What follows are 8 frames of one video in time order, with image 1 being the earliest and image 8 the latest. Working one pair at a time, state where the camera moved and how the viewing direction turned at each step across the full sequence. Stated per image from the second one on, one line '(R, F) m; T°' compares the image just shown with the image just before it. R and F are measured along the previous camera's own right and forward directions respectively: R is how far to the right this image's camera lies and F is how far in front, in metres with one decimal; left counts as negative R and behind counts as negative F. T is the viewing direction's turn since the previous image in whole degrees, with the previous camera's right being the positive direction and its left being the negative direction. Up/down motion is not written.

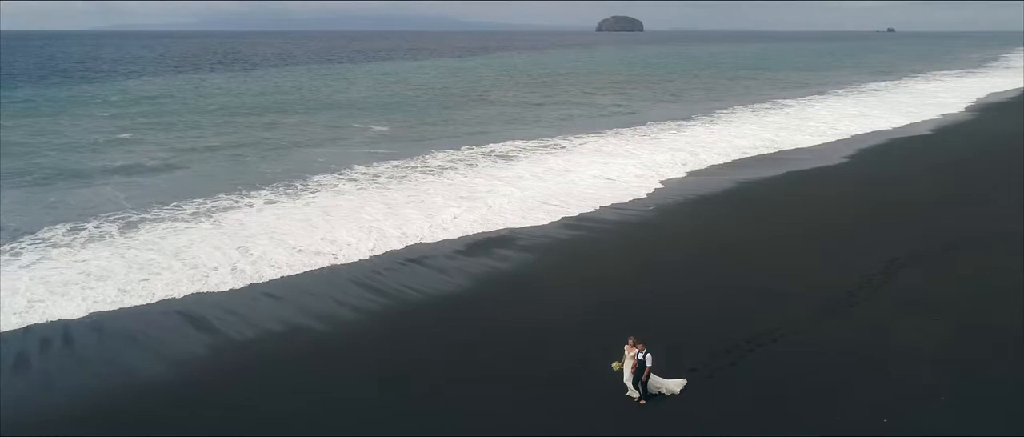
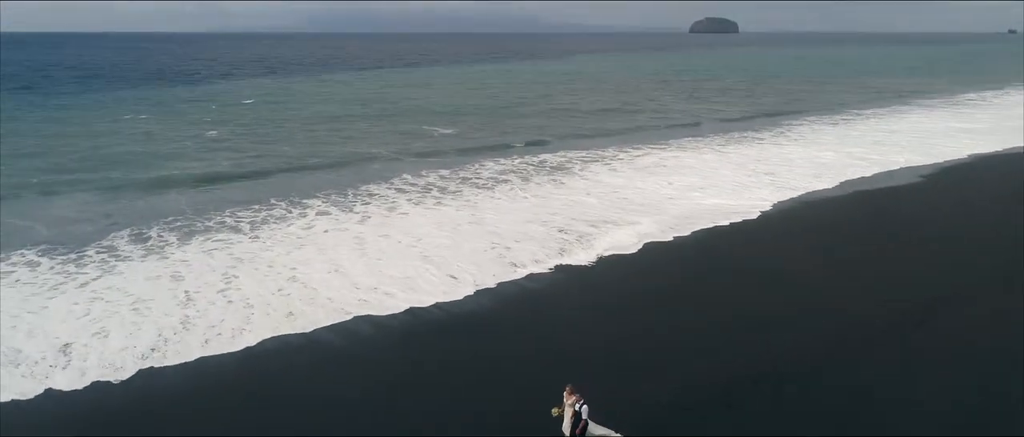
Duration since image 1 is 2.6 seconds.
(+0.7, +0.9) m; -6°
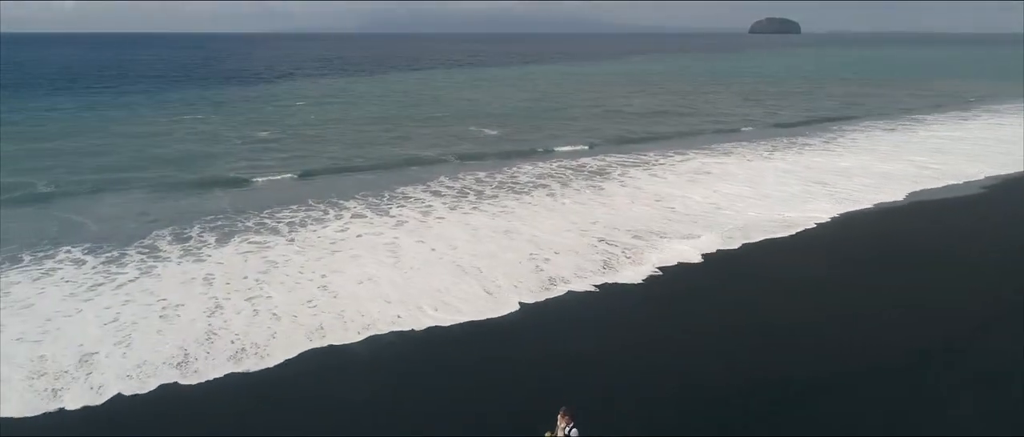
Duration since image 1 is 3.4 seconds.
(+0.3, +0.5) m; -4°
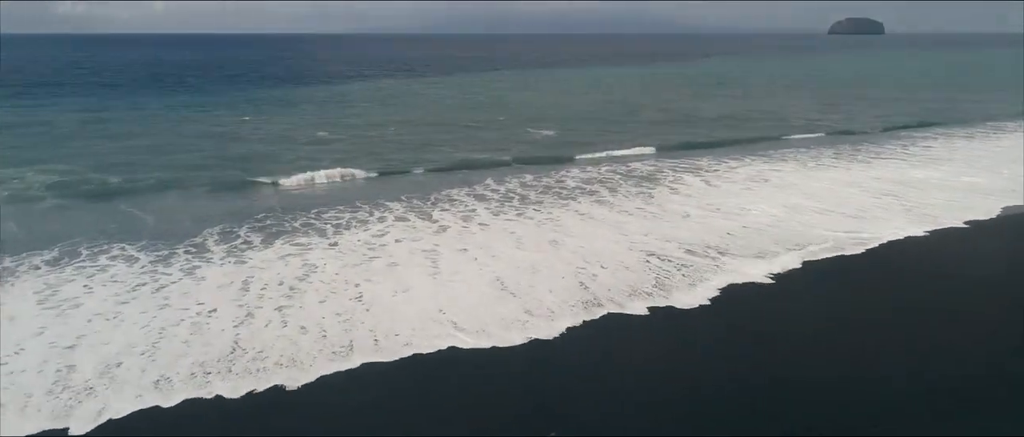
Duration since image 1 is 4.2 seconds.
(+0.4, +0.7) m; -5°
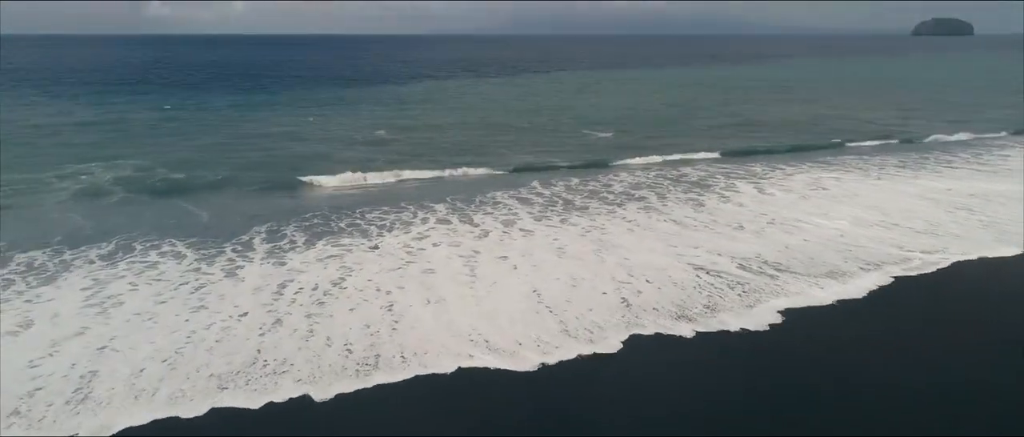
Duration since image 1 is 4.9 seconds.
(+0.4, +0.7) m; -5°
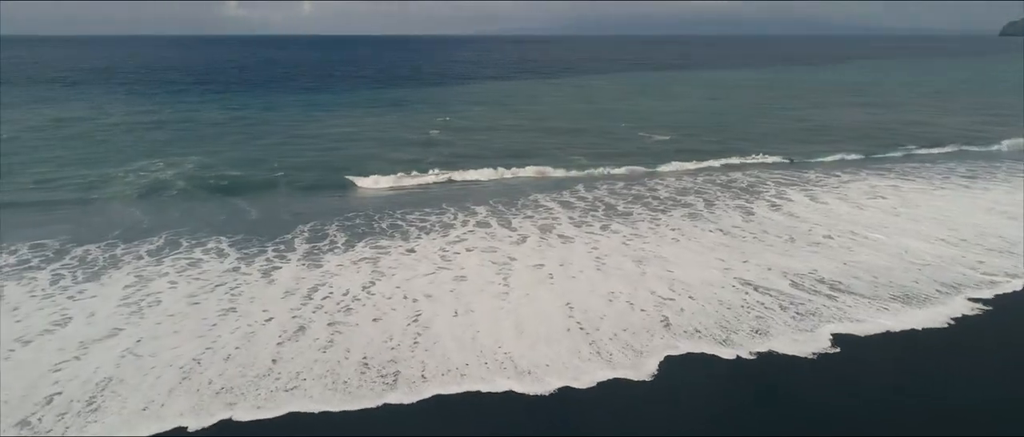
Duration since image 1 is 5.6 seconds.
(+0.4, +0.7) m; -4°
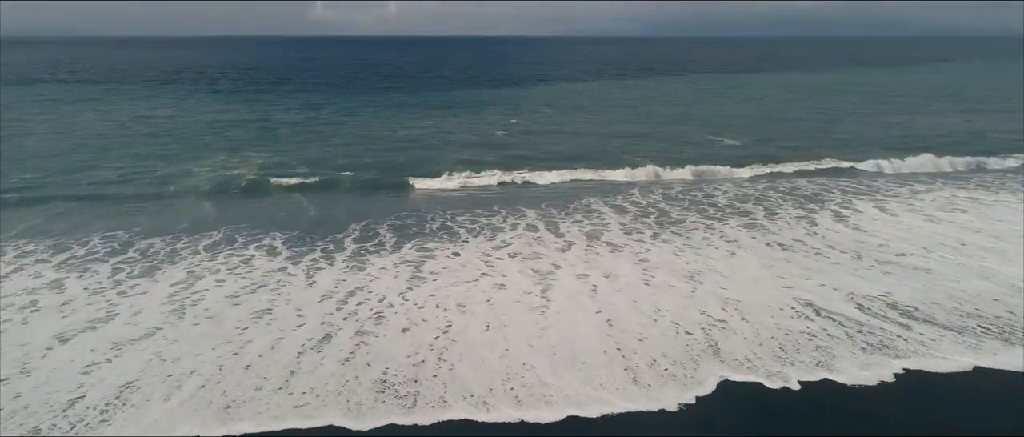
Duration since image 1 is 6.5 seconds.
(+0.4, +0.7) m; -5°
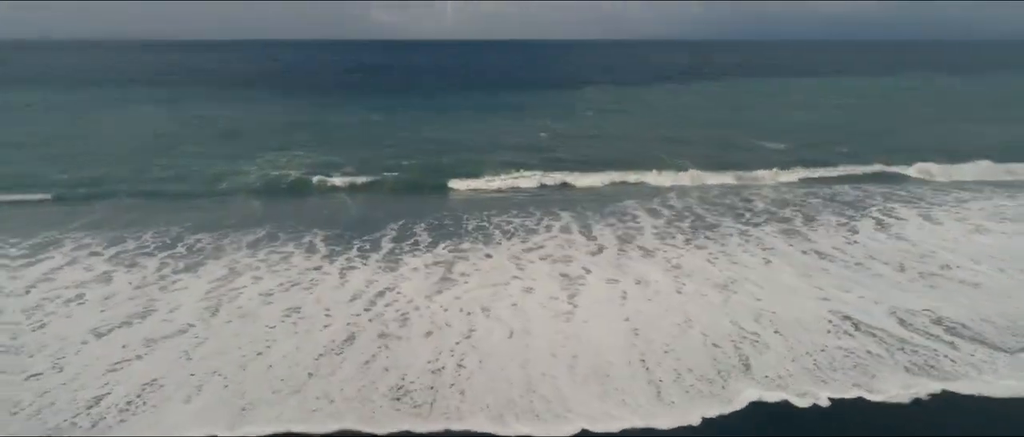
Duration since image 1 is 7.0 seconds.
(+0.2, +0.3) m; -3°
